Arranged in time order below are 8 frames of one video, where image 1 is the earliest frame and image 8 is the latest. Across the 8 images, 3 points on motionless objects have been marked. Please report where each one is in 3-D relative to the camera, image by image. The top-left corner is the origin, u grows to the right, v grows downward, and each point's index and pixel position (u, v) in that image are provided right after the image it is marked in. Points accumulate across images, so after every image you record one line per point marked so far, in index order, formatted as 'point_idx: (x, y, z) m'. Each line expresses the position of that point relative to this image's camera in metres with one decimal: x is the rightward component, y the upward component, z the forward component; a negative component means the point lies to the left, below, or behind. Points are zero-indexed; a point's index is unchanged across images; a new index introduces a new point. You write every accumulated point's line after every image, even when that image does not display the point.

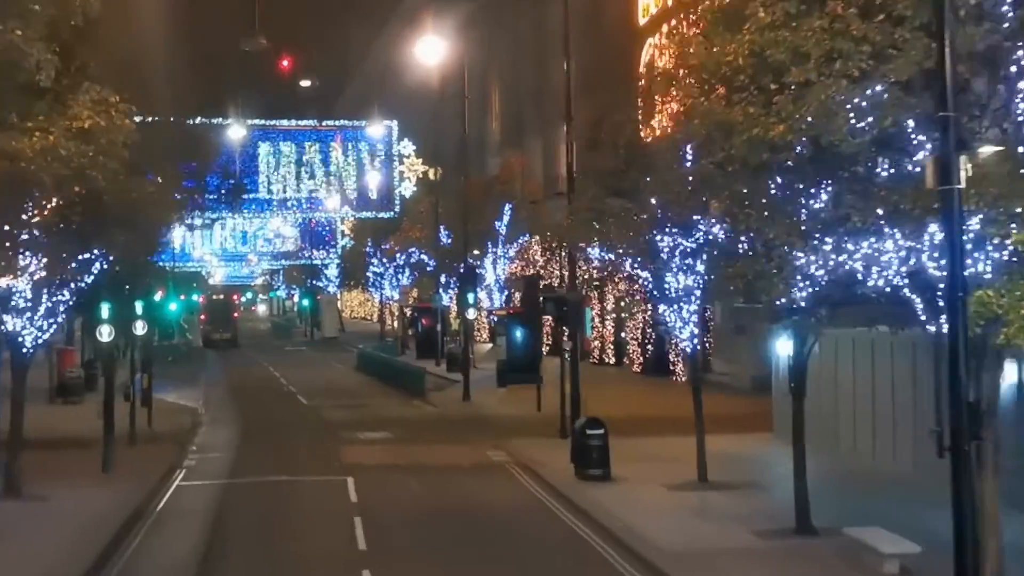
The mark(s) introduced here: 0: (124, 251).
0: (-3.9, +0.4, +17.6) m
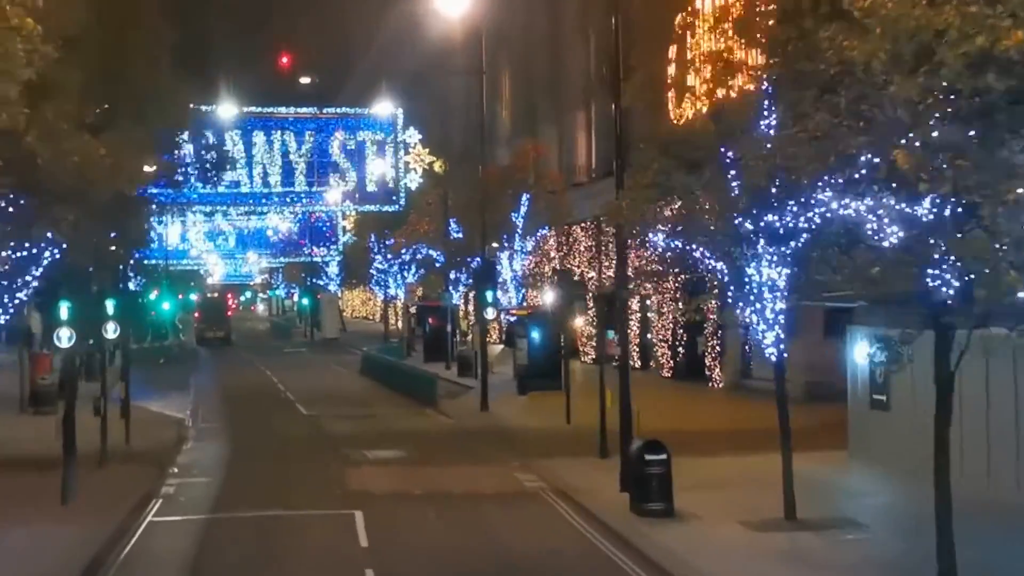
0: (-3.5, +0.4, +14.1) m
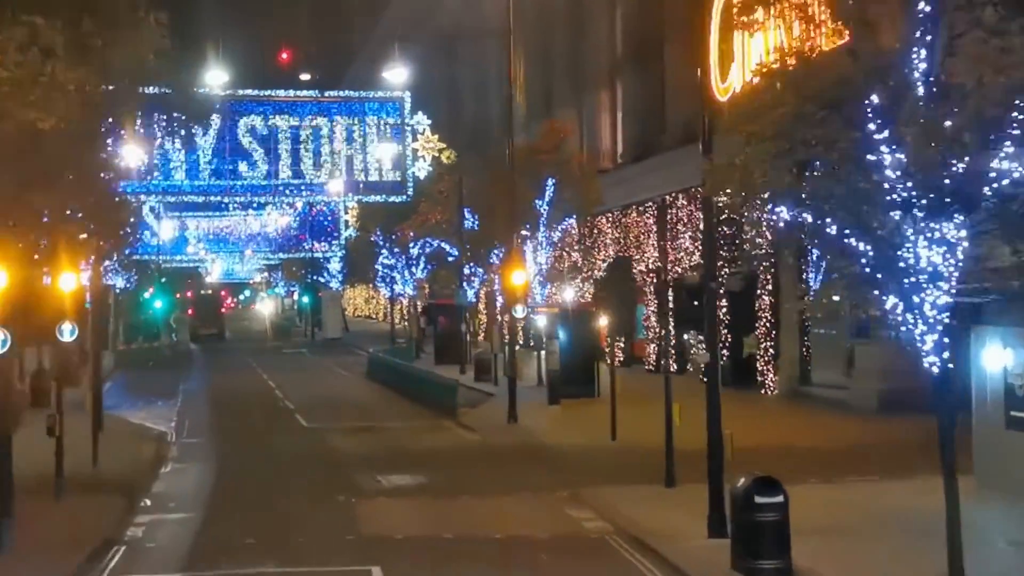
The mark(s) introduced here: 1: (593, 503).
0: (-3.0, +0.5, +10.2) m
1: (+0.8, -2.1, +17.1) m
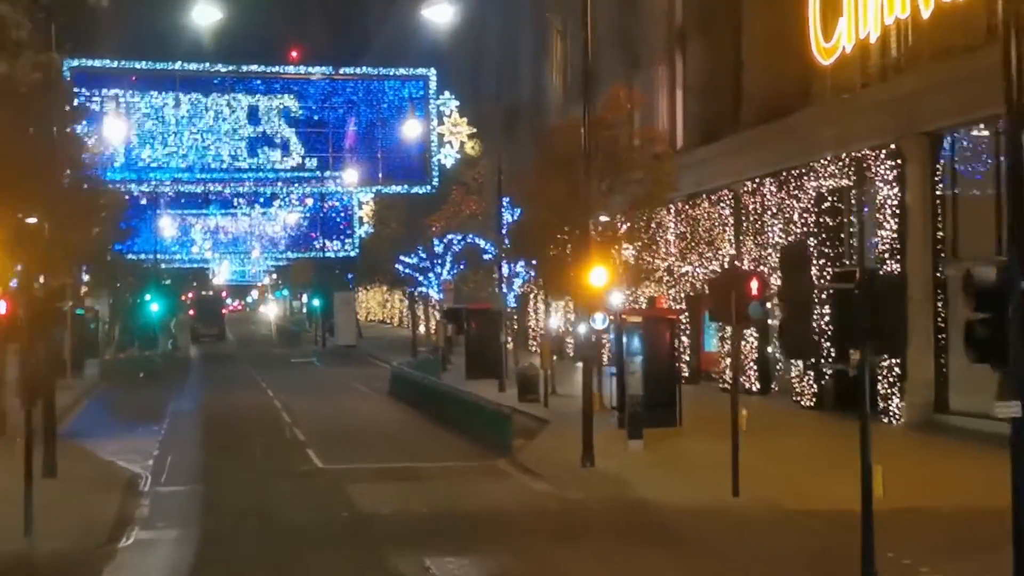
0: (-2.2, +0.5, +4.4) m
1: (+1.6, -2.1, +11.2) m
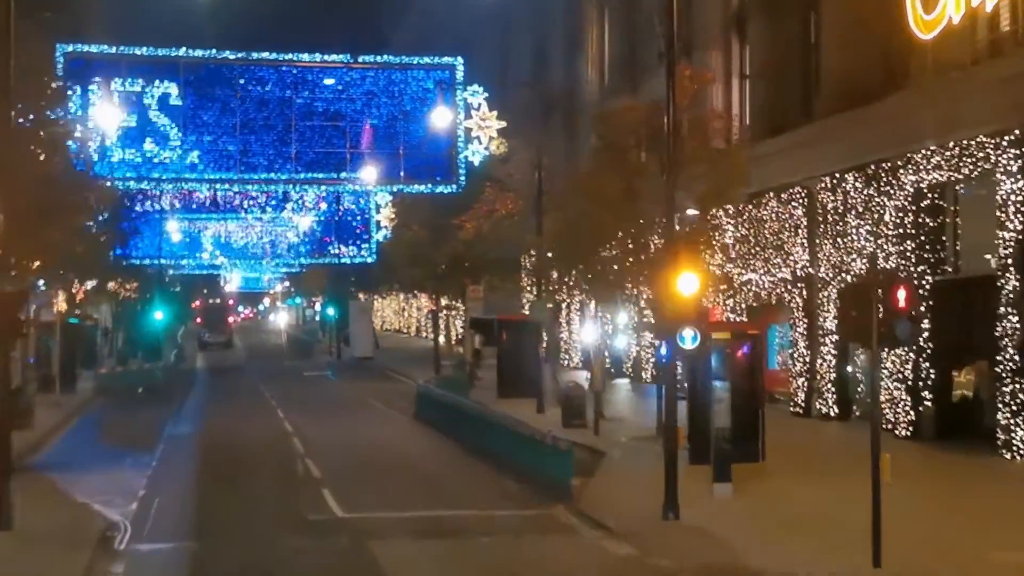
0: (-1.7, +0.5, +0.6) m
1: (+2.1, -2.1, +7.4) m
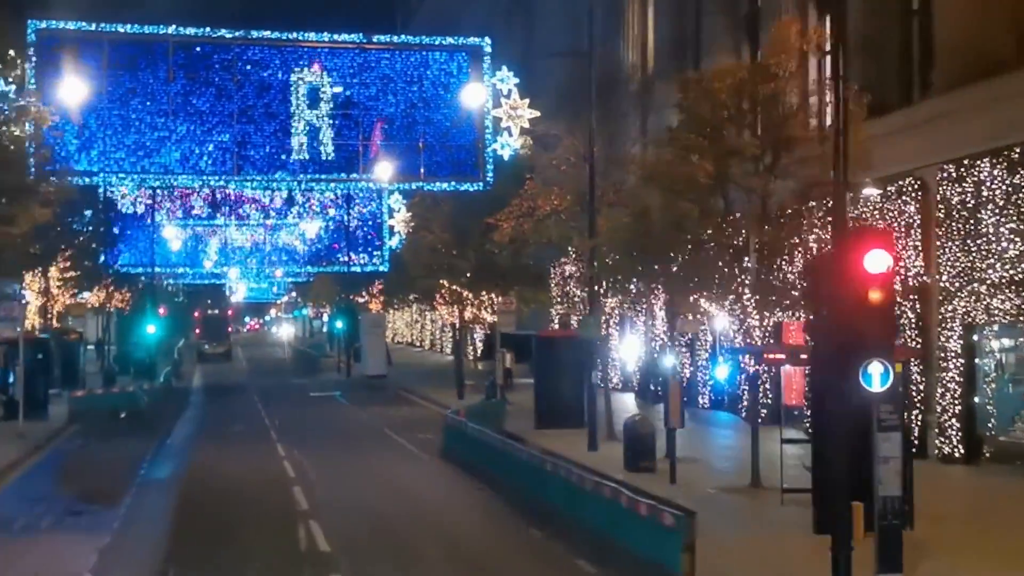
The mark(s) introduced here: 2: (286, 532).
0: (-1.2, +0.5, -4.3) m
1: (+2.7, -2.2, +2.4) m
2: (-2.1, -2.3, +16.6) m
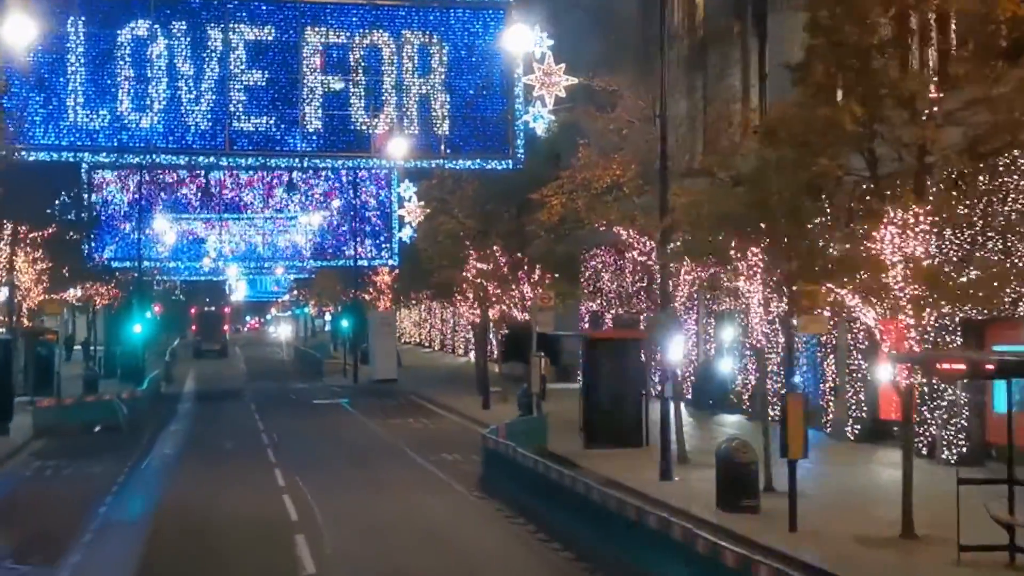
0: (-0.6, +0.6, -9.1) m
1: (+3.3, -2.1, -2.4) m
2: (-1.5, -2.2, +11.8) m
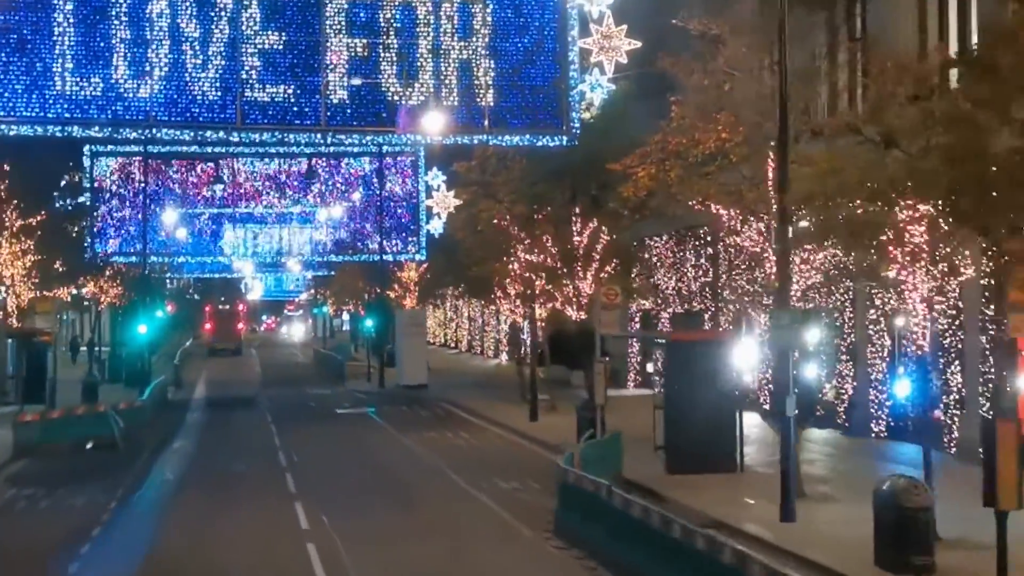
0: (-0.1, +0.7, -13.3) m
1: (+3.8, -2.0, -6.6) m
2: (-0.8, -2.1, +7.7) m
